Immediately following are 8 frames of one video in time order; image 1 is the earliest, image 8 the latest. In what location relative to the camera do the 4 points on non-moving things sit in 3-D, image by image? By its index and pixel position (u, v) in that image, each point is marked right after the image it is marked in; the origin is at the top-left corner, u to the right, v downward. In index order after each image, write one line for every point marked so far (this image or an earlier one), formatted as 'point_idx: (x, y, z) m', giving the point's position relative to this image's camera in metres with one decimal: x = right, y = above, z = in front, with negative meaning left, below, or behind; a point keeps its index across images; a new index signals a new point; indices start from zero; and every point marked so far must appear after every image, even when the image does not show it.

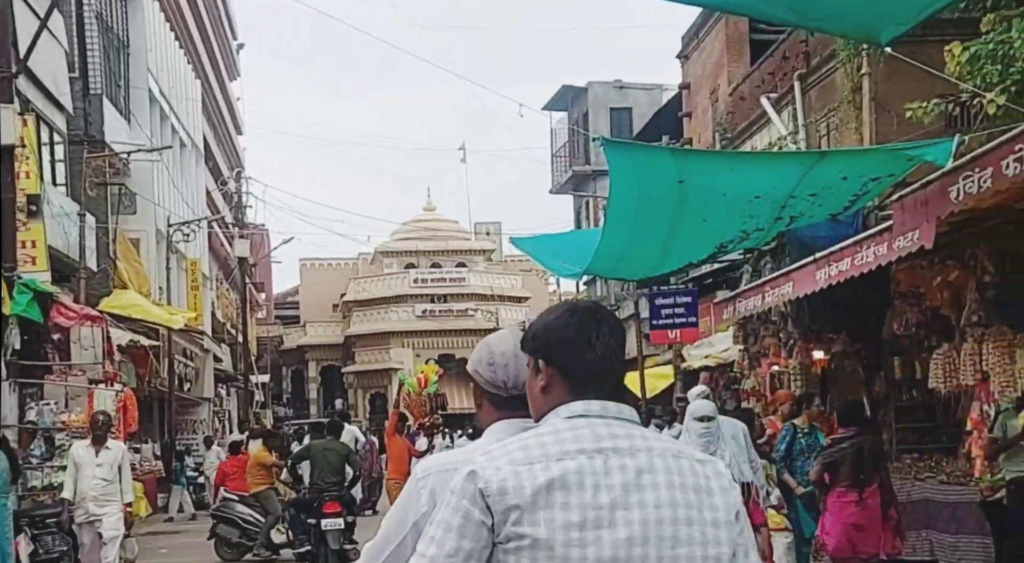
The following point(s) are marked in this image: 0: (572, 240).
0: (+0.8, +0.5, +15.6) m
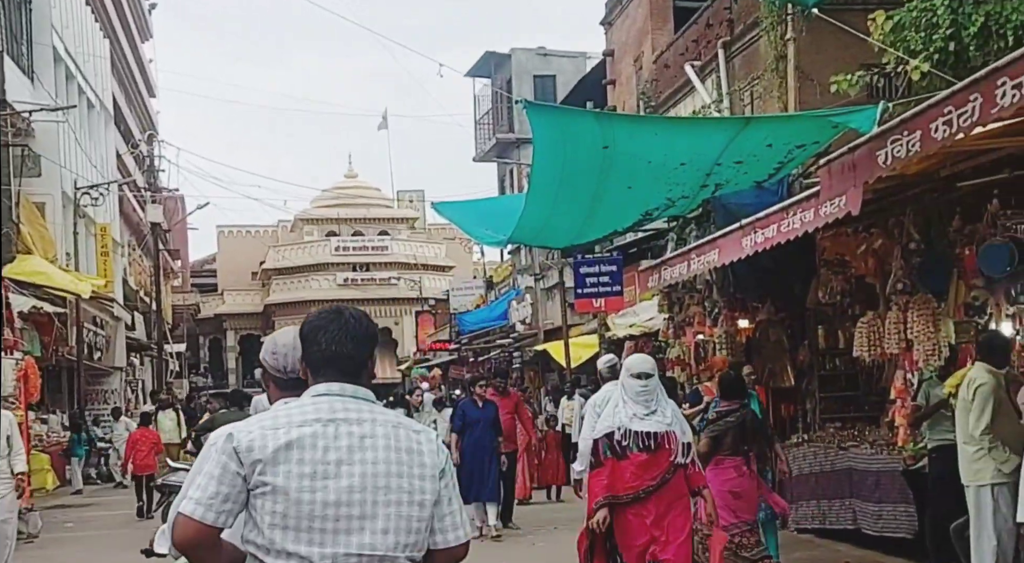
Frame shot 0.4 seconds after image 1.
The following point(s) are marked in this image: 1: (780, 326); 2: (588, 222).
0: (-0.2, +0.9, +15.3) m
1: (+2.5, -0.4, +11.5) m
2: (+0.8, +0.6, +12.9) m
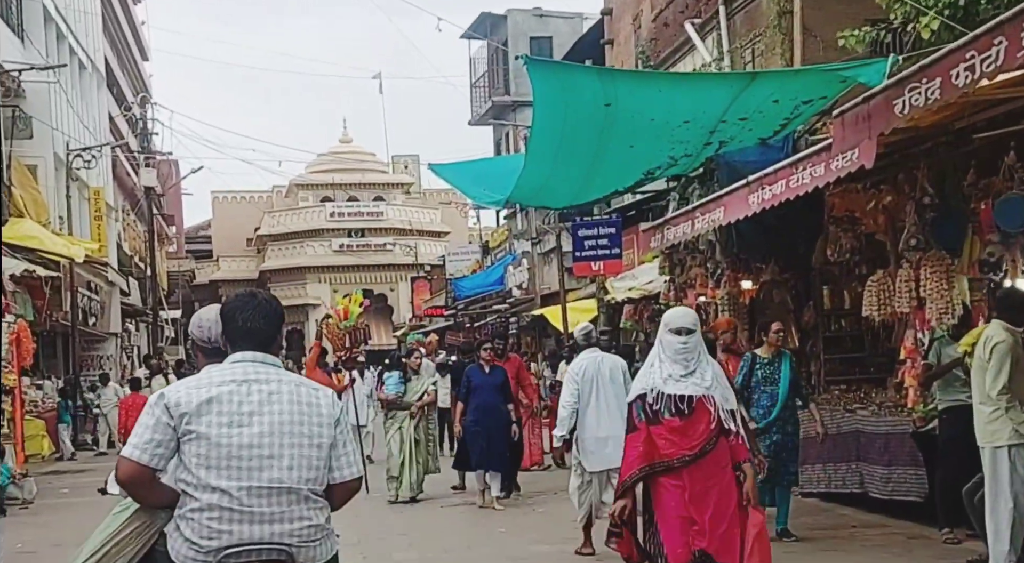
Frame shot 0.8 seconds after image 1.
0: (-0.2, +1.4, +15.0) m
1: (+2.5, -0.1, +11.3) m
2: (+0.8, +1.0, +12.7) m
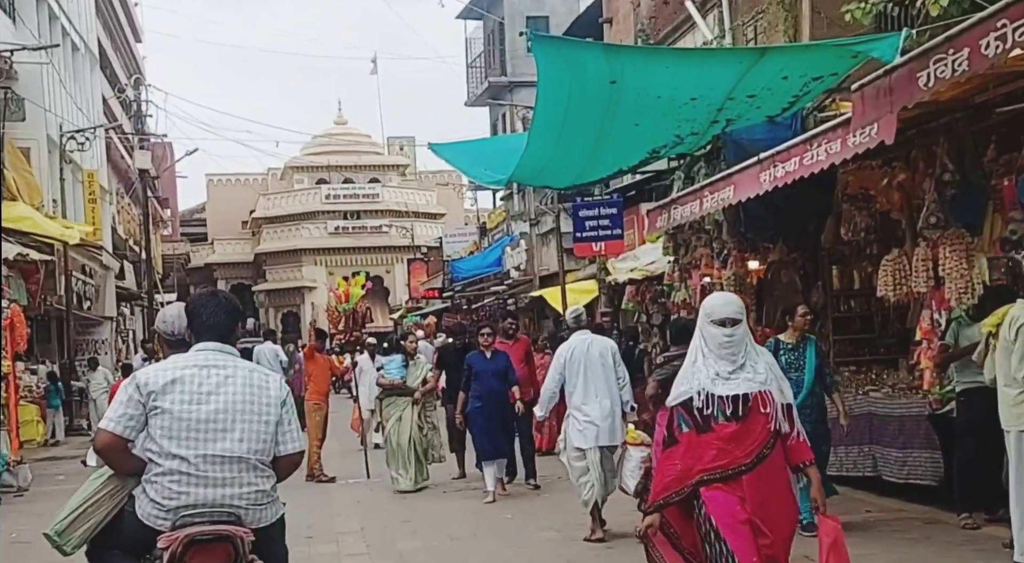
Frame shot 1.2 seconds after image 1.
0: (-0.2, +1.6, +14.8) m
1: (+2.5, +0.1, +11.1) m
2: (+0.8, +1.2, +12.4) m
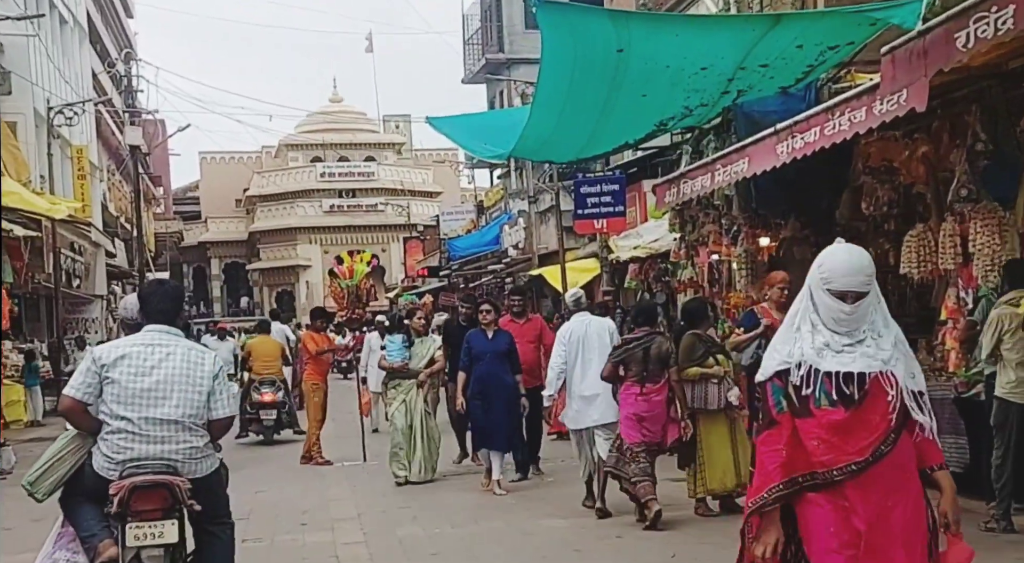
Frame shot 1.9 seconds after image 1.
0: (-0.2, +1.9, +14.4) m
1: (+2.5, +0.3, +10.7) m
2: (+0.8, +1.4, +12.0) m
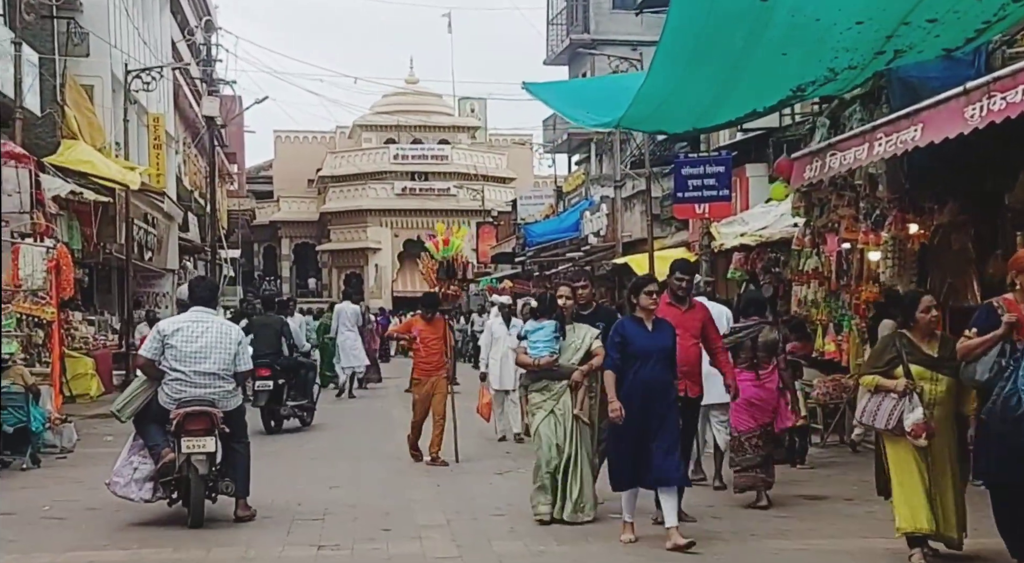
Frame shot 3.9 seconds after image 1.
0: (+0.9, +2.1, +13.2) m
1: (+3.4, +0.4, +9.4) m
2: (+1.8, +1.5, +10.8) m
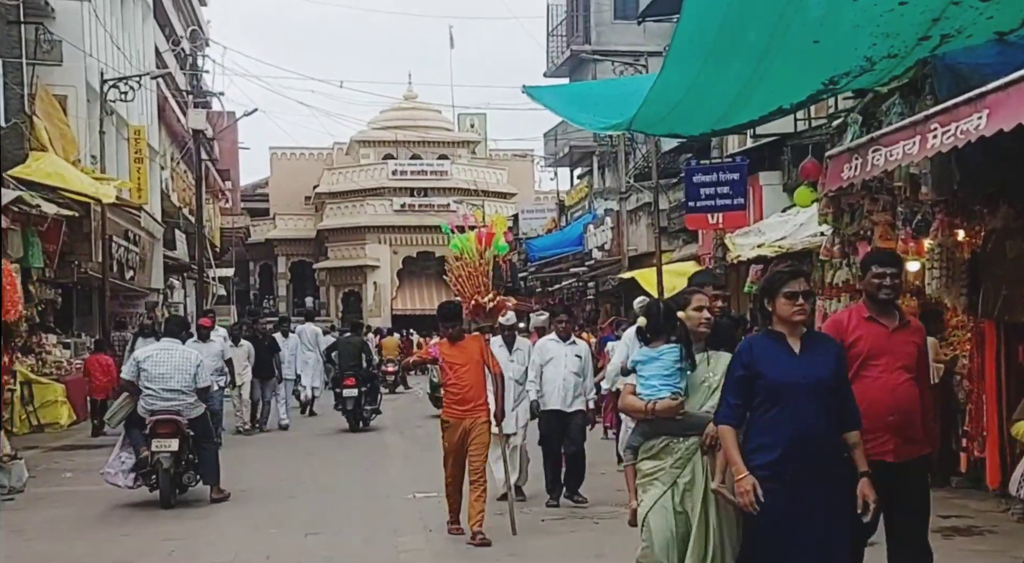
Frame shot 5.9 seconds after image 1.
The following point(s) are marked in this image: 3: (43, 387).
0: (+0.9, +1.9, +12.1) m
1: (+3.4, +0.3, +8.3) m
2: (+1.8, +1.4, +9.7) m
3: (-6.5, -1.5, +17.3) m
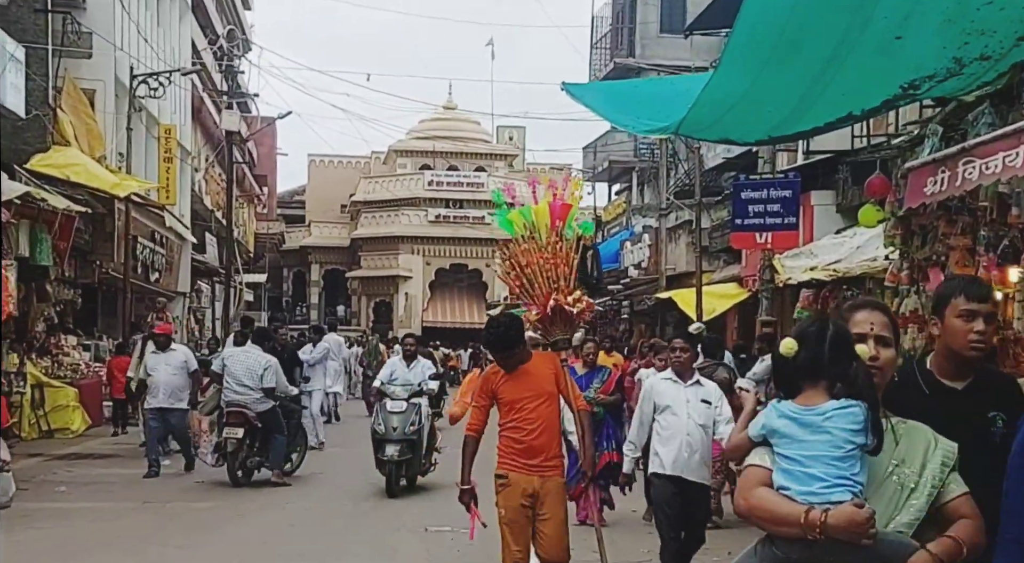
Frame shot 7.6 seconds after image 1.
0: (+1.3, +1.7, +11.1) m
1: (+3.6, +0.1, +7.3) m
2: (+2.1, +1.3, +8.7) m
3: (-6.1, -1.4, +16.5) m
